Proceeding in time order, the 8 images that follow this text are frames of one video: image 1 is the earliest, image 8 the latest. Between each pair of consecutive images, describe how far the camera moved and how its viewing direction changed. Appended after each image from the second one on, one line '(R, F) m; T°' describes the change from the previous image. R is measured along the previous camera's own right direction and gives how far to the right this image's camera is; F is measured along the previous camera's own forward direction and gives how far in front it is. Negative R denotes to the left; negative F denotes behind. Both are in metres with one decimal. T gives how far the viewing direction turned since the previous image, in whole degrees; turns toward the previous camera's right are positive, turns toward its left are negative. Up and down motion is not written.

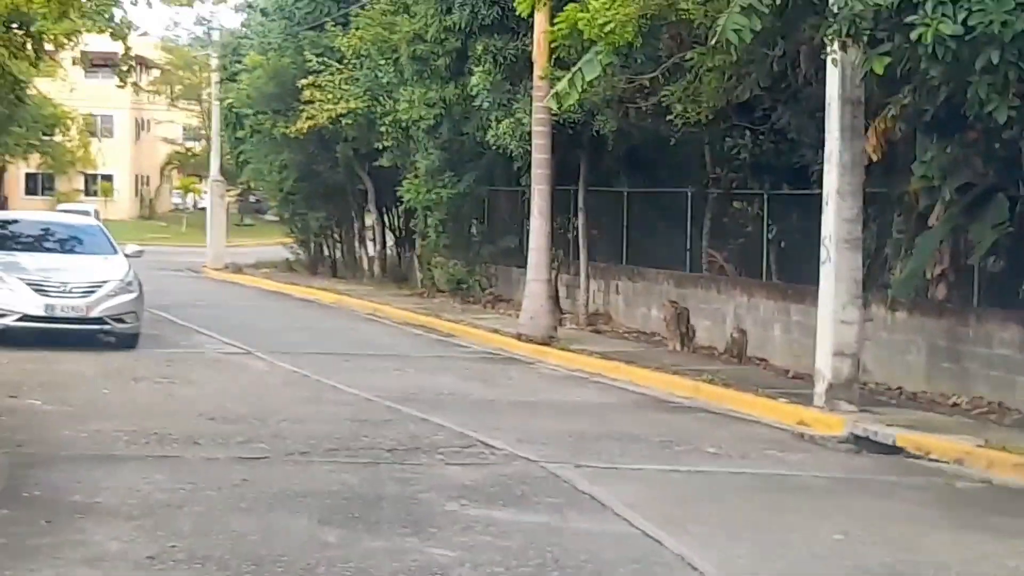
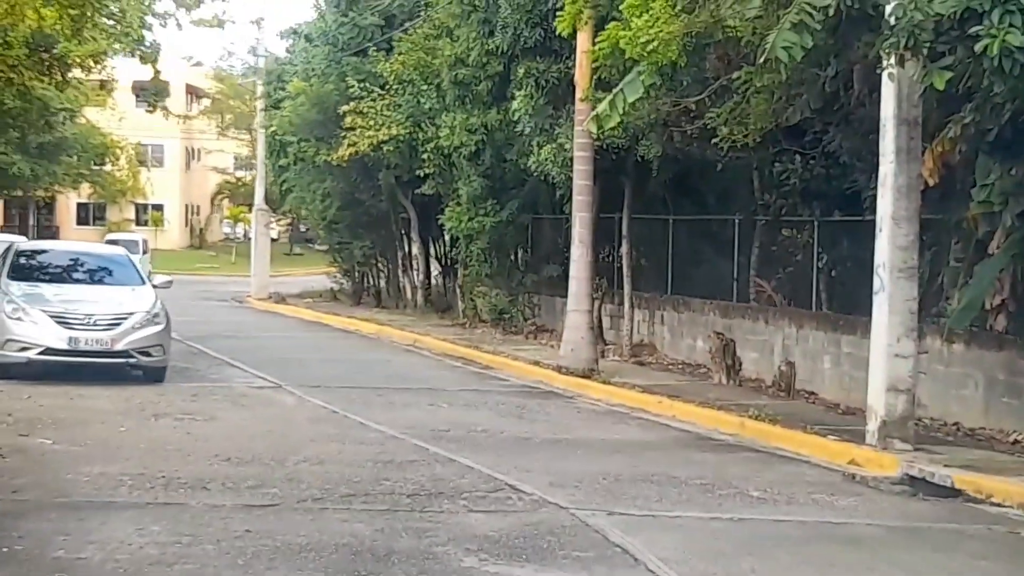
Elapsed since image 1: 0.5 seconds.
(+0.1, +0.6) m; -2°
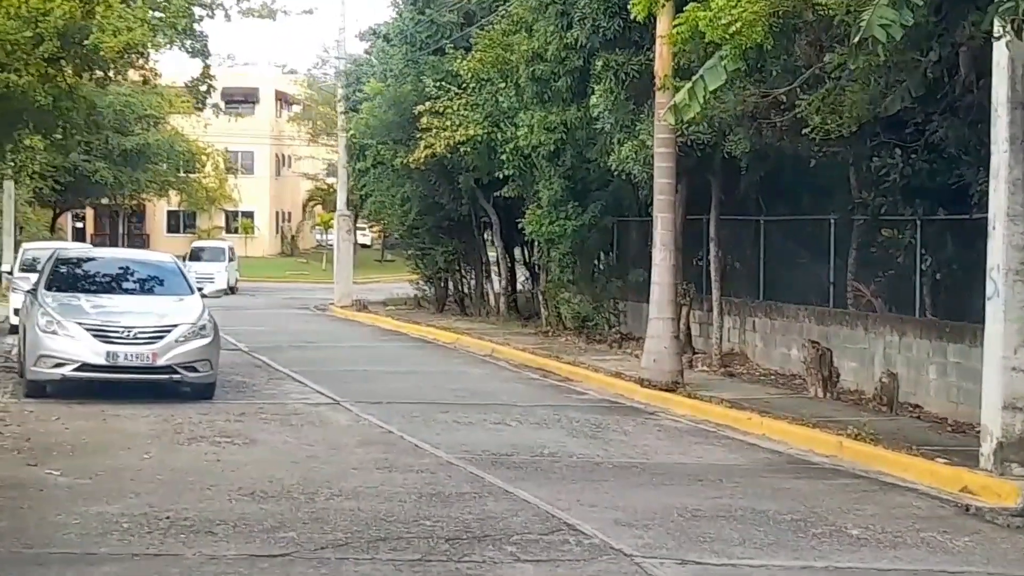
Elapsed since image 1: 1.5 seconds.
(+0.2, +1.3) m; -3°
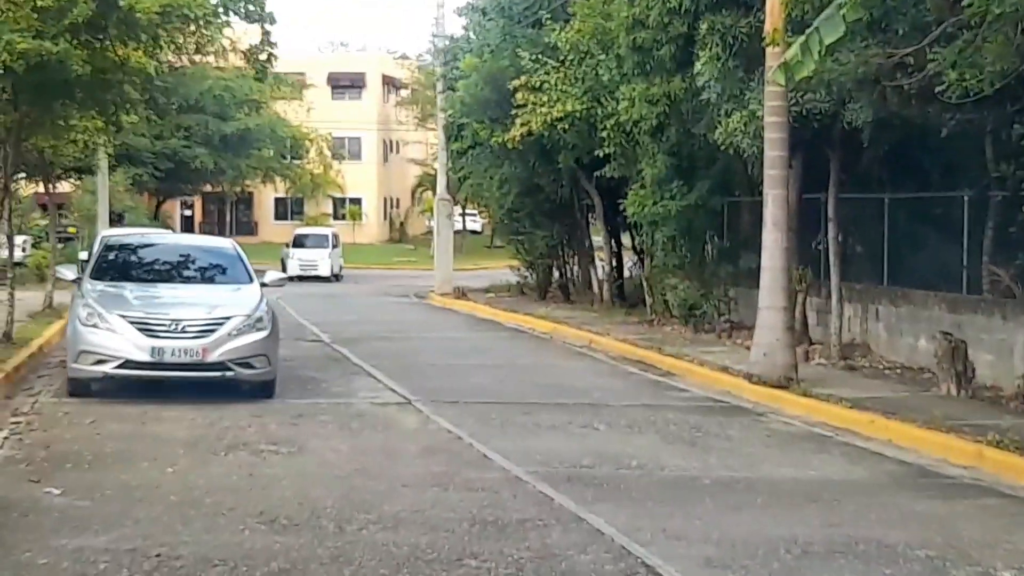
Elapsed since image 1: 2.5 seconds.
(+0.2, +1.6) m; -4°
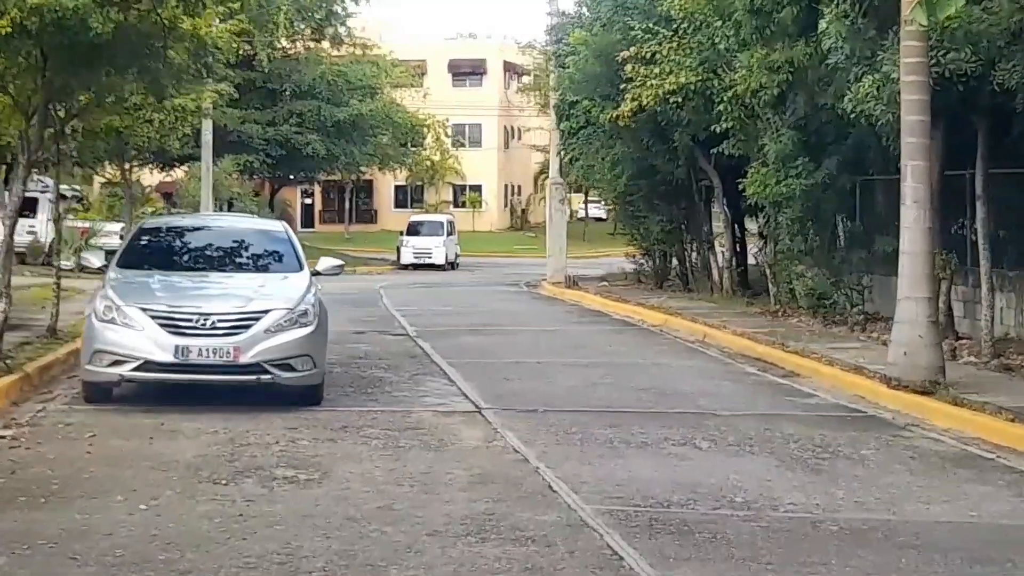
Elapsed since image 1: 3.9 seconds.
(+0.3, +2.1) m; -4°
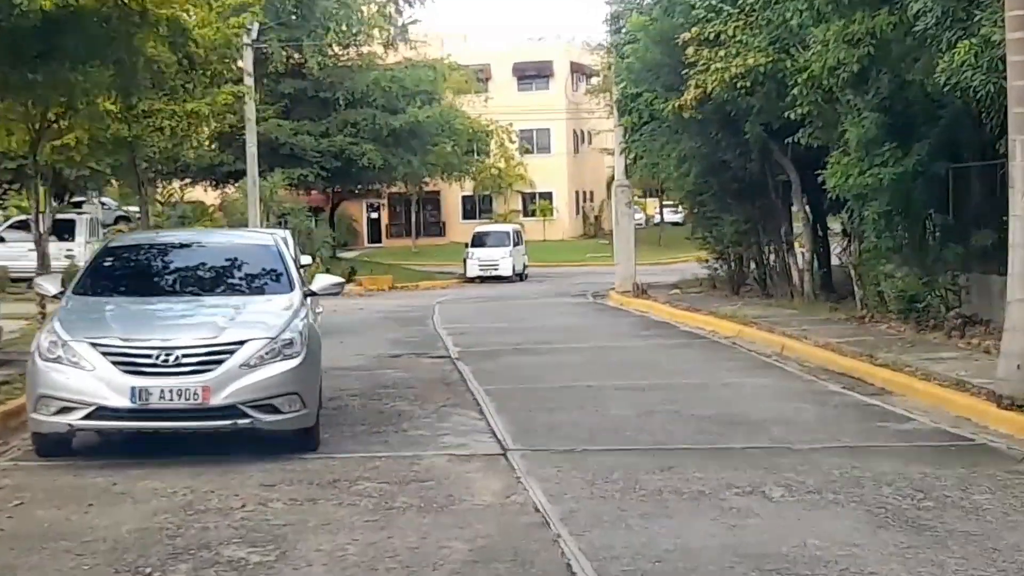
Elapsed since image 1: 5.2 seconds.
(+0.3, +1.9) m; -3°
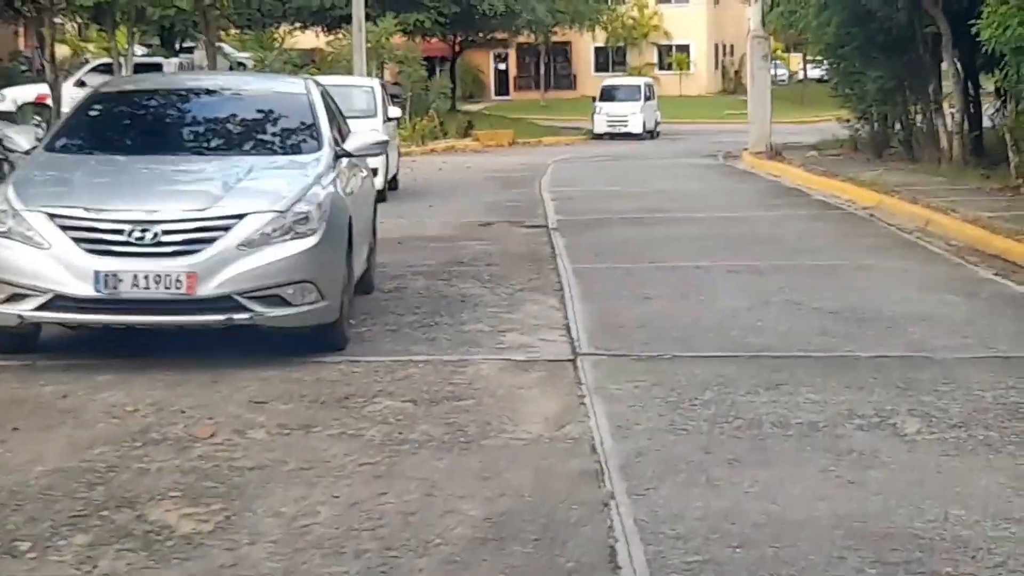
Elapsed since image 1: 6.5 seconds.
(+0.3, +2.0) m; -5°
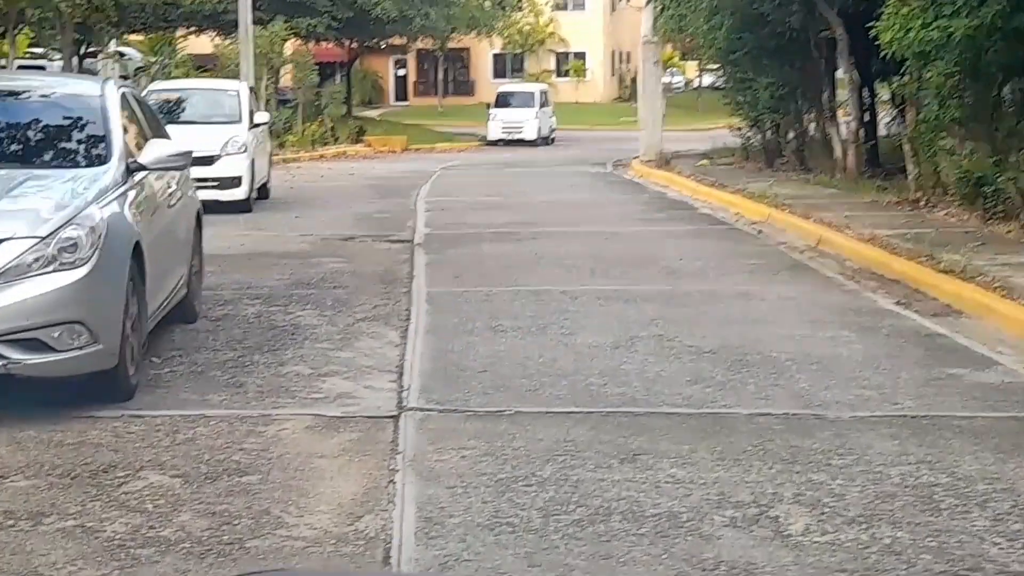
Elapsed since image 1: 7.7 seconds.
(+0.4, +1.2) m; +3°
